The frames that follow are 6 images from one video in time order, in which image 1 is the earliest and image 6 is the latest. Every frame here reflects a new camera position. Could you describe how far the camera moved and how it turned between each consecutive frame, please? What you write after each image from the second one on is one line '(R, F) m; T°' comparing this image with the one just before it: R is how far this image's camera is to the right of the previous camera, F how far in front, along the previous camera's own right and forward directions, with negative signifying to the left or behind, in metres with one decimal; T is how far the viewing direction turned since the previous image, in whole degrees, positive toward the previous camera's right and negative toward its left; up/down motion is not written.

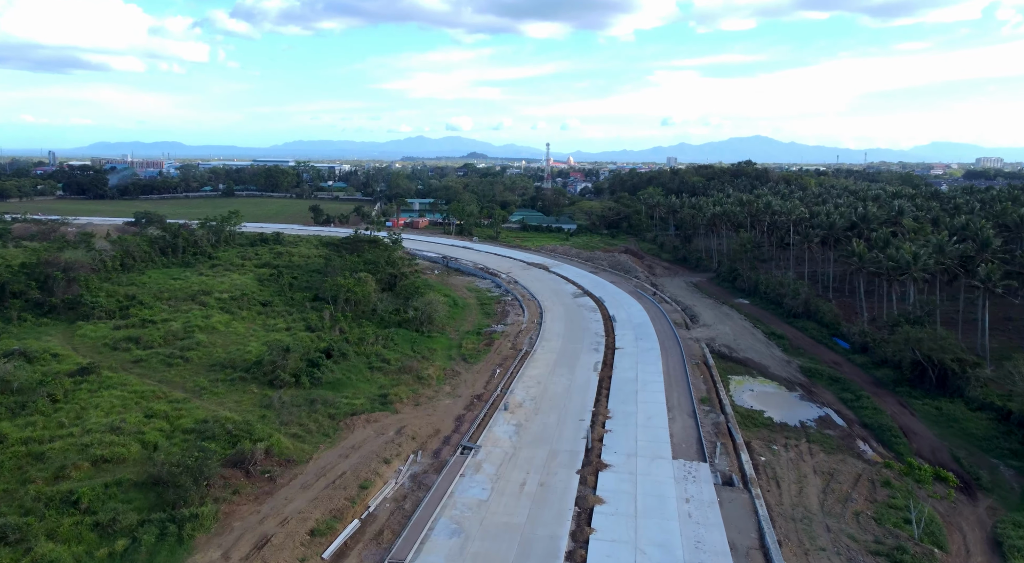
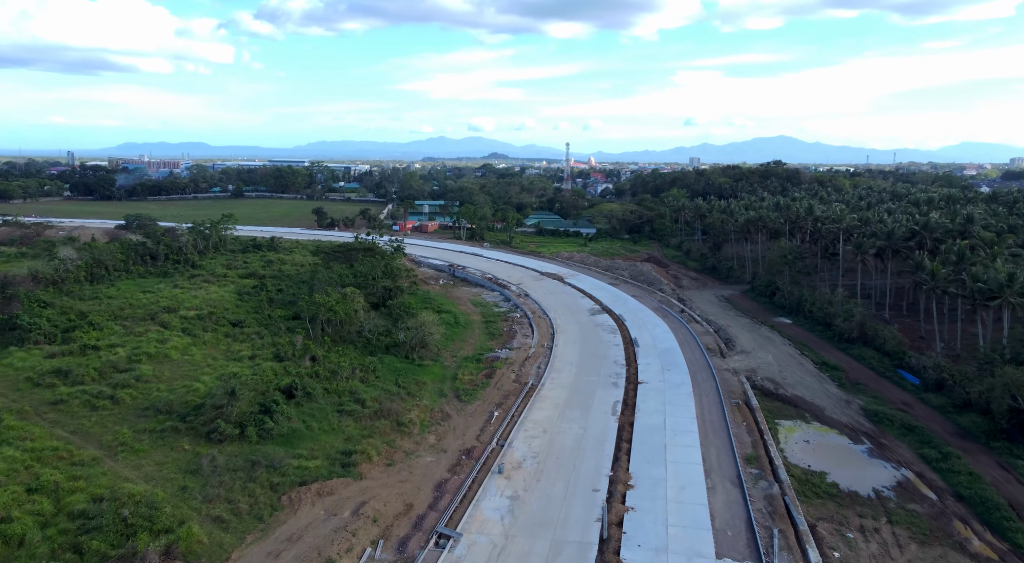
(+0.5, +3.7) m; -2°
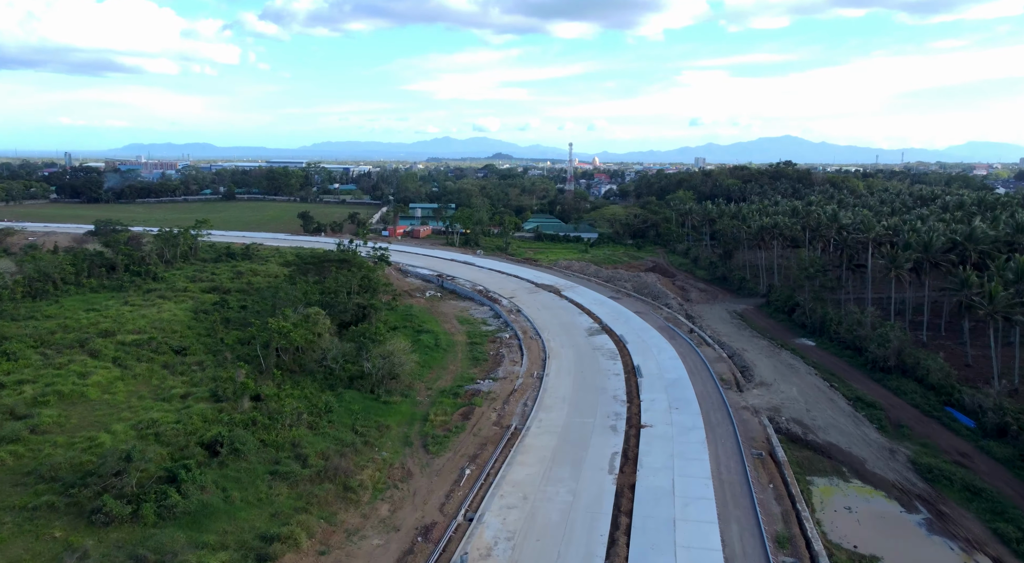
(+0.6, +3.1) m; 0°
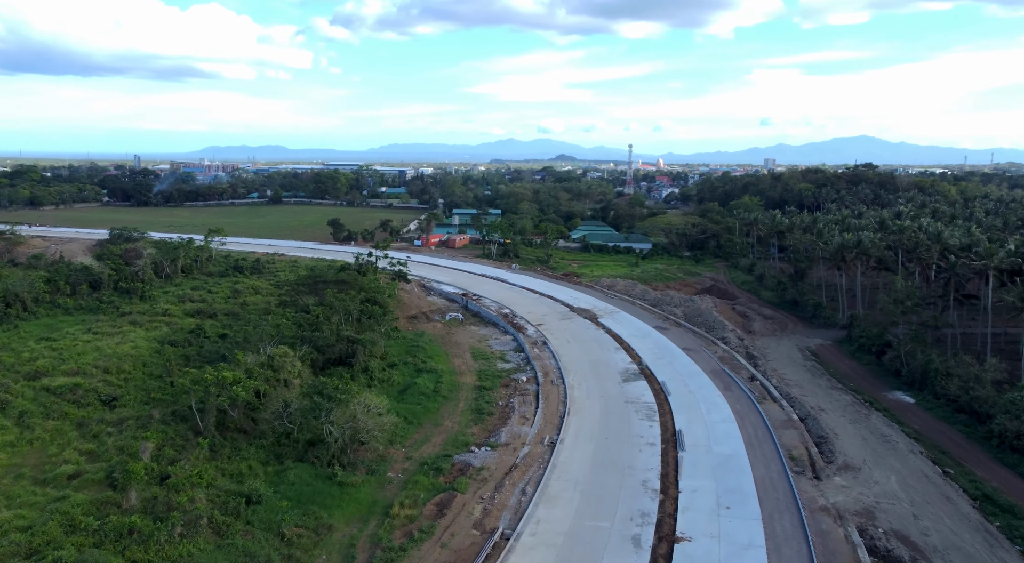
(+1.3, +4.6) m; -5°
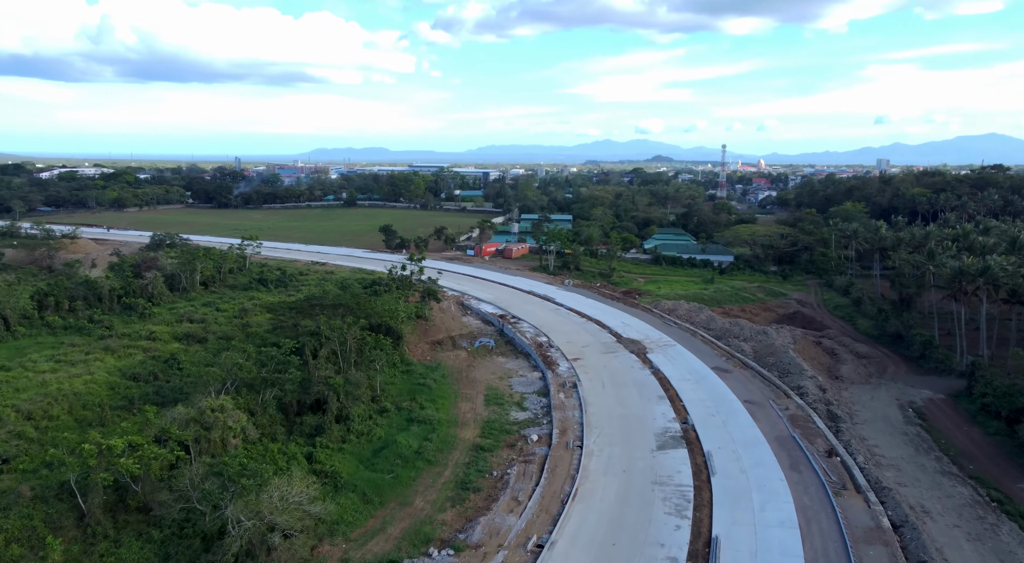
(+2.1, +4.3) m; -8°
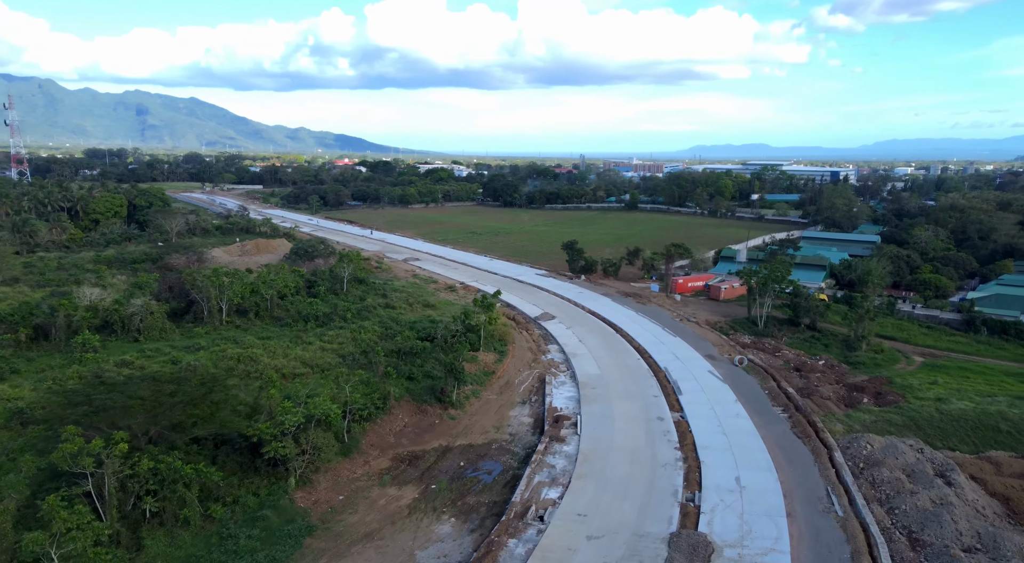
(+7.3, +13.7) m; -29°
